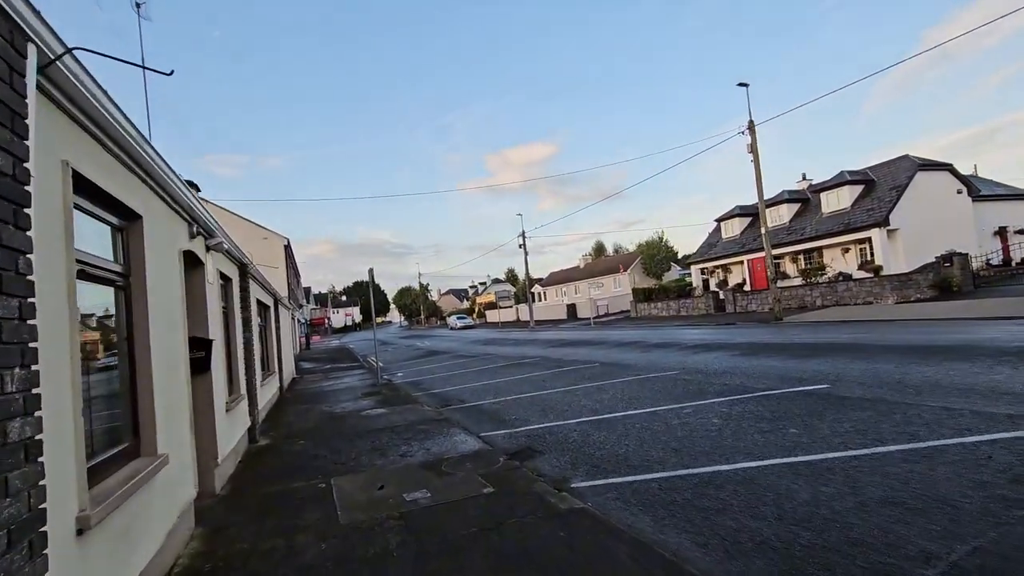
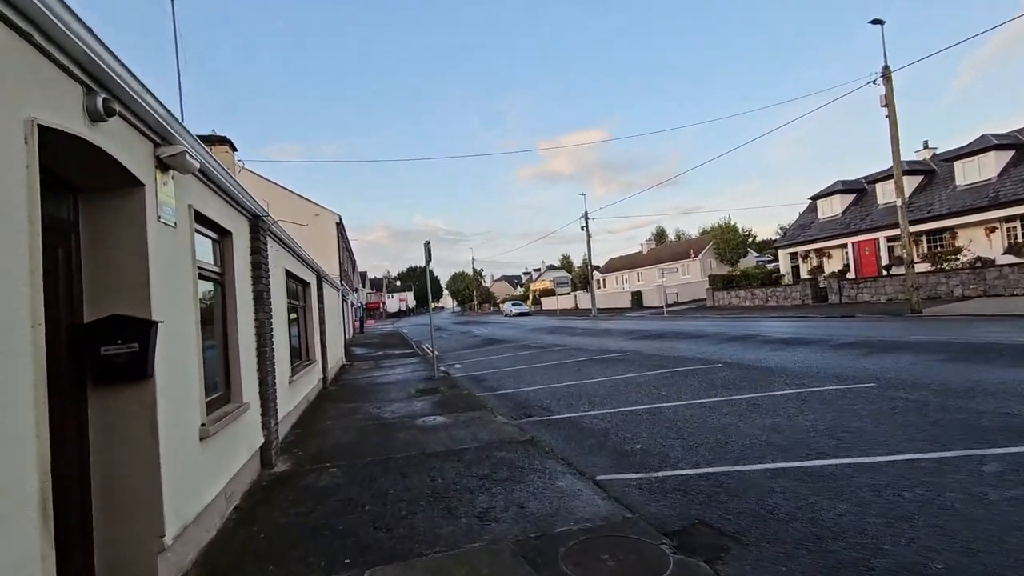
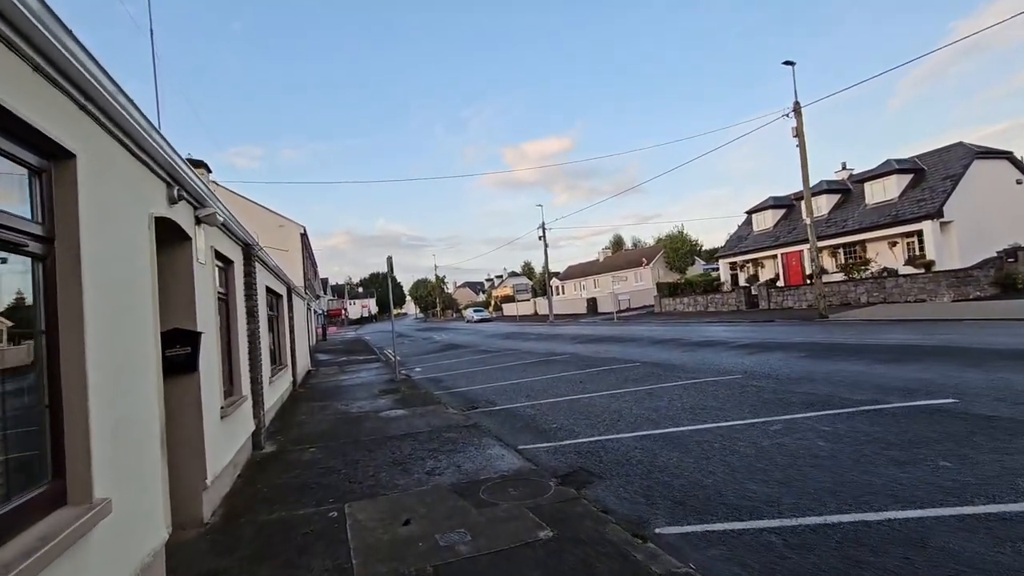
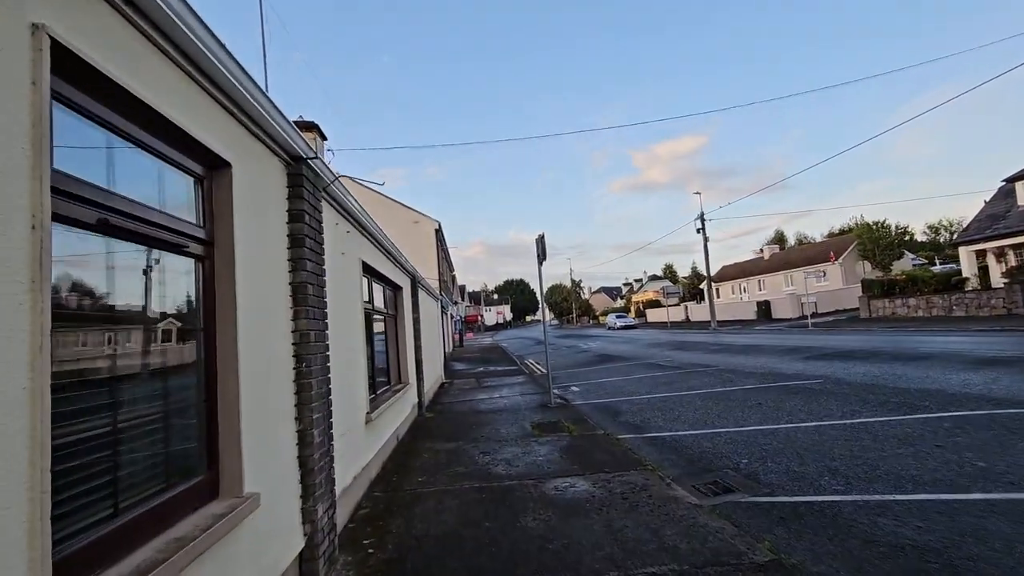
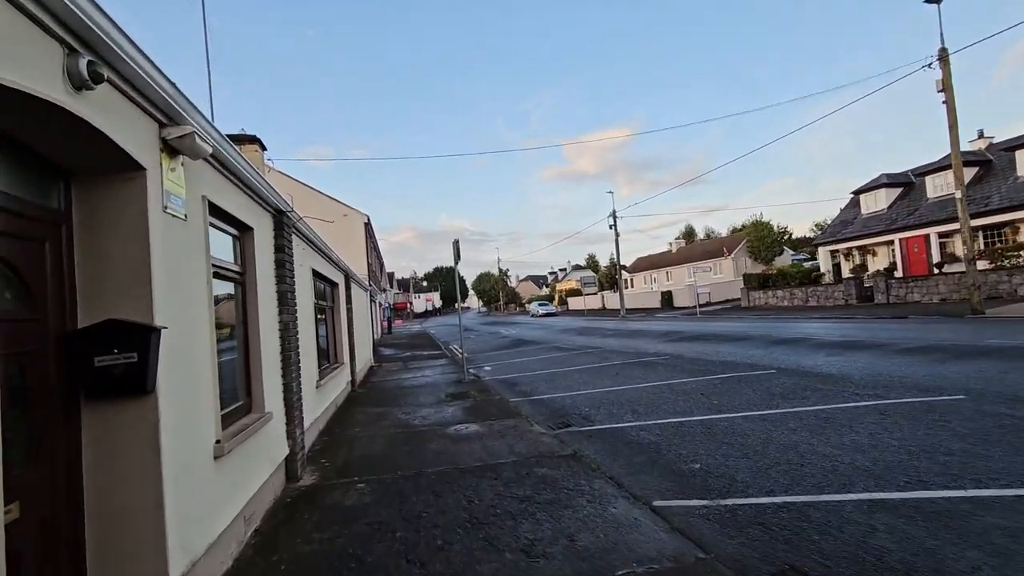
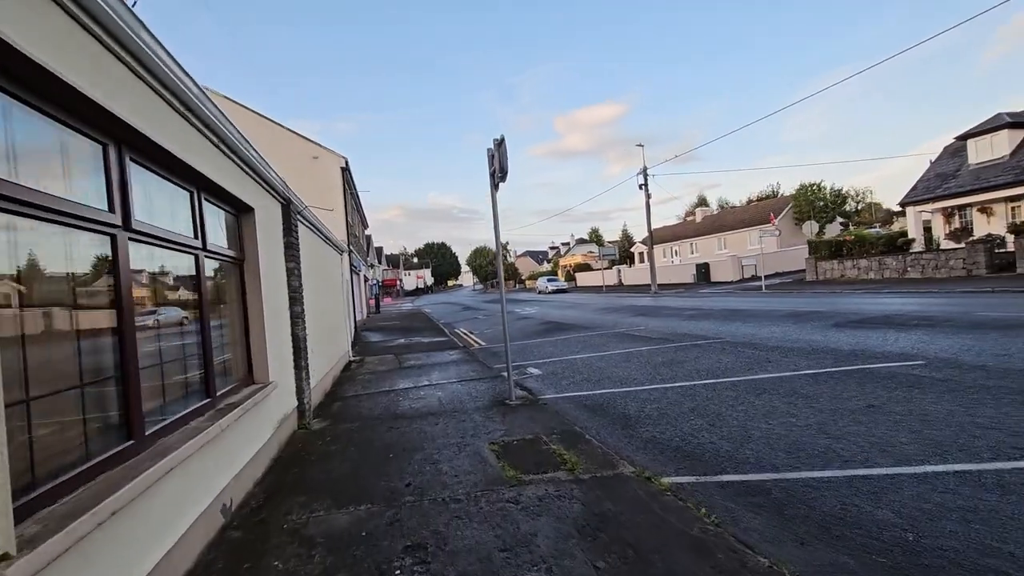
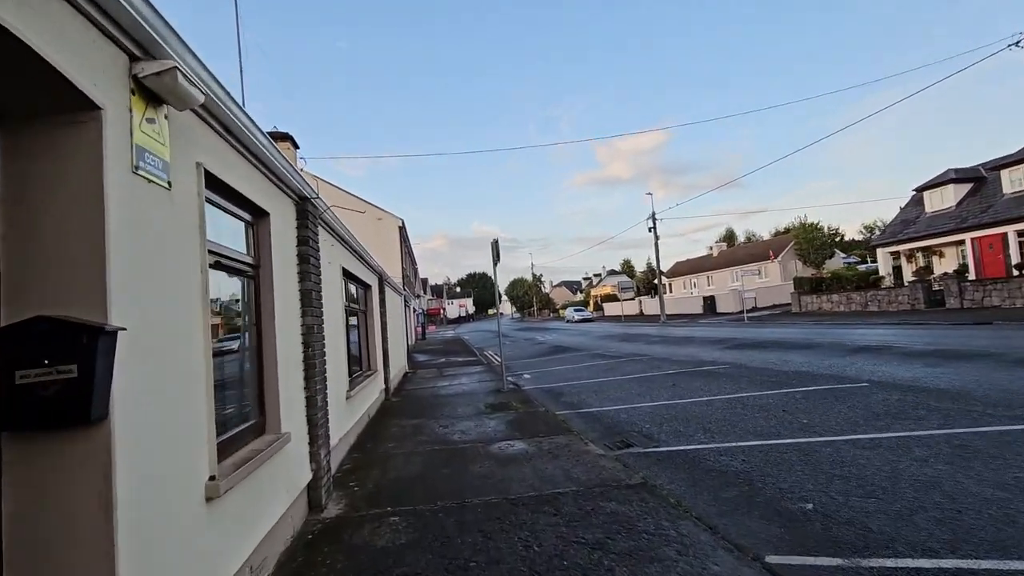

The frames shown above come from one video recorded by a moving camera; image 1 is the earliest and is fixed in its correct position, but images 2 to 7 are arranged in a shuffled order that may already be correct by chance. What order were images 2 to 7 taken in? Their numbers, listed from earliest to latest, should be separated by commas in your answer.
3, 2, 5, 7, 4, 6
